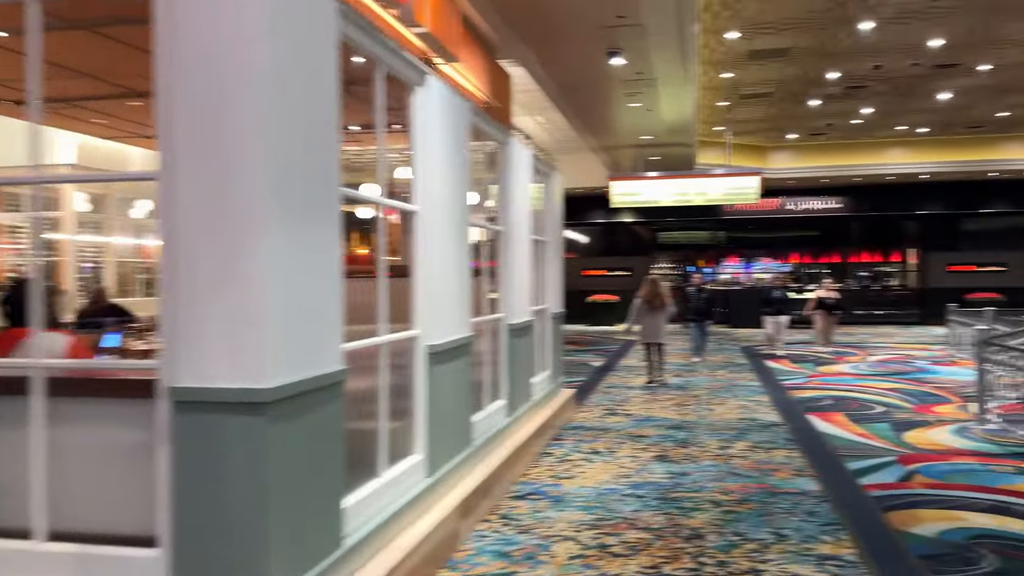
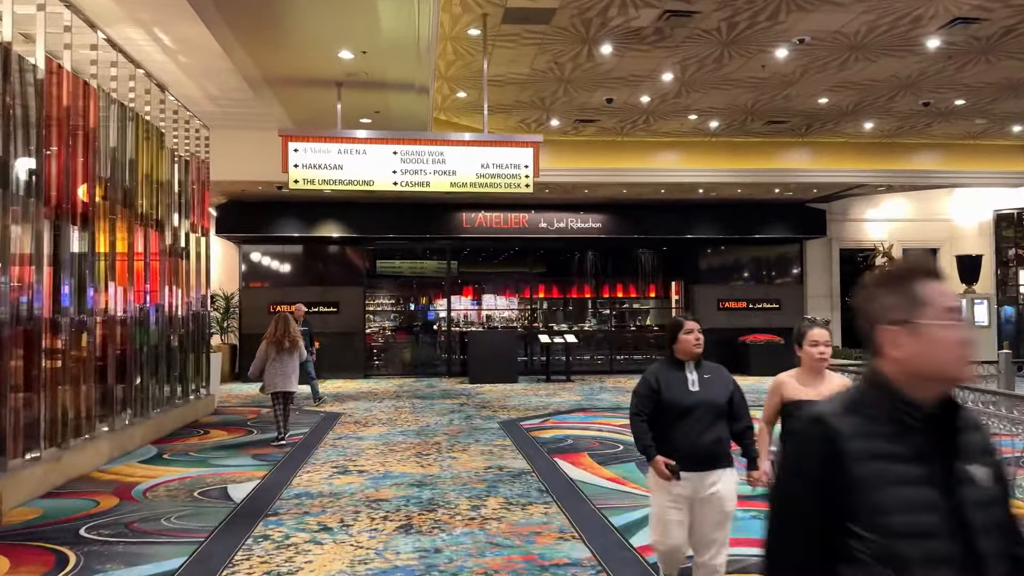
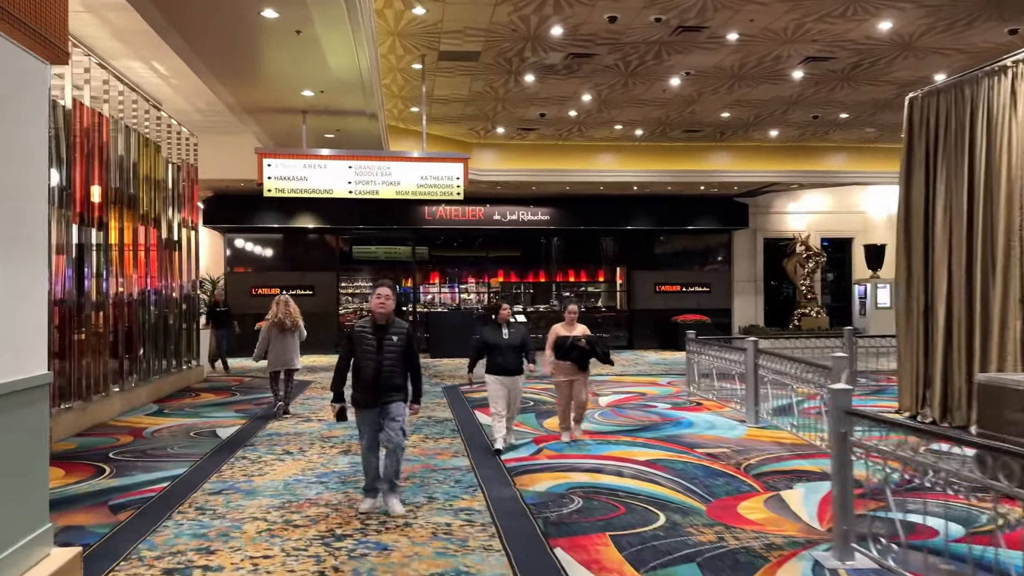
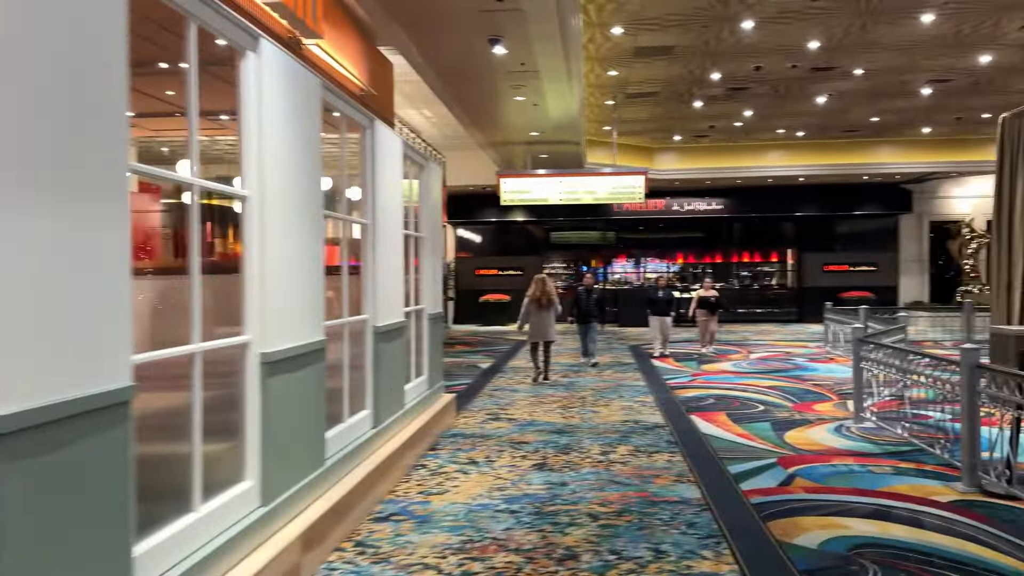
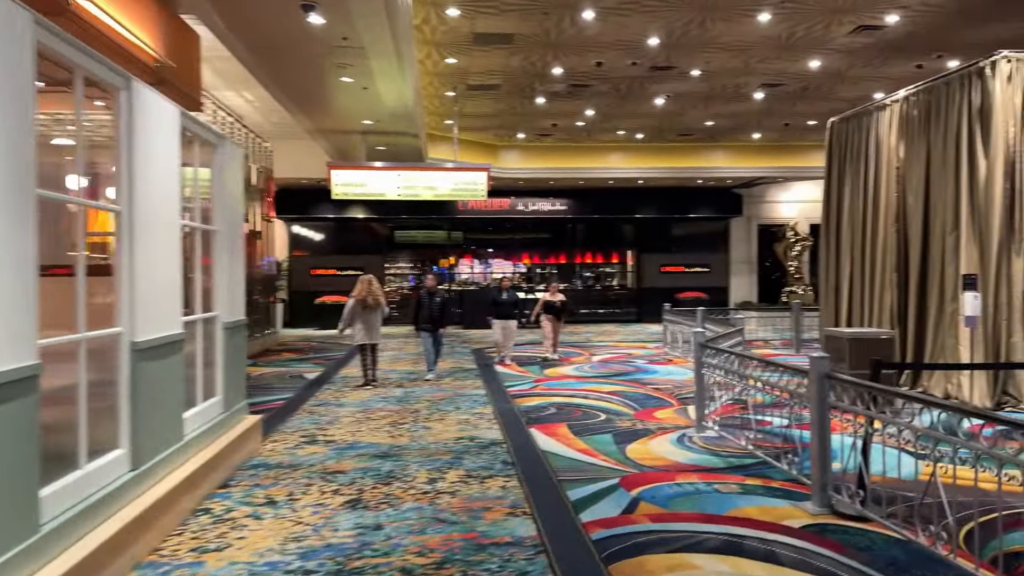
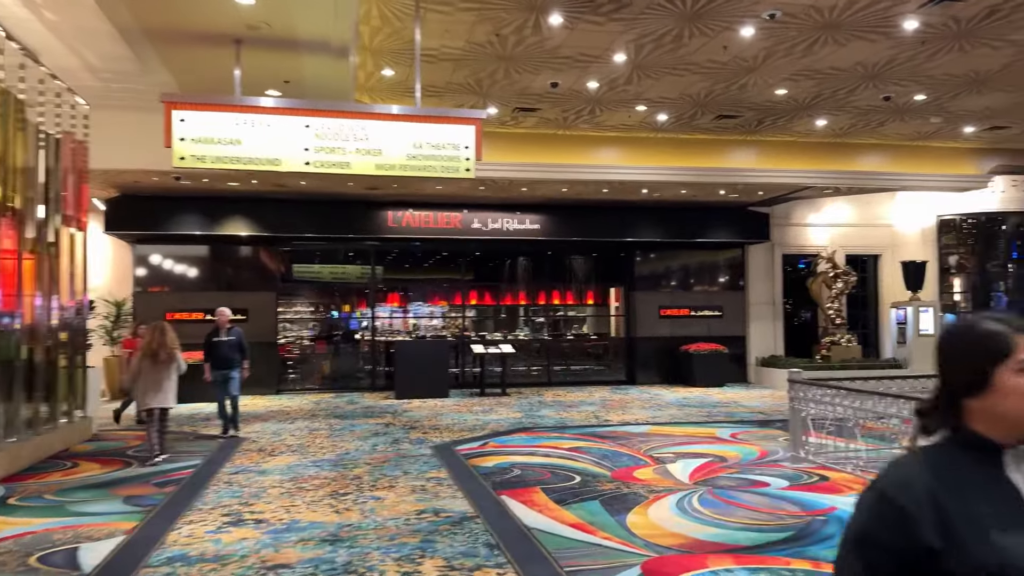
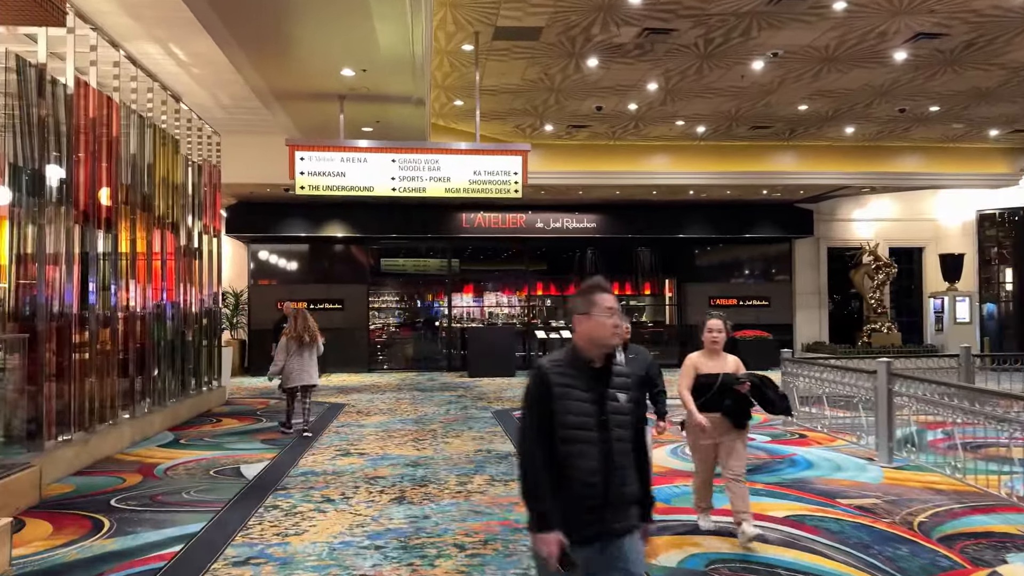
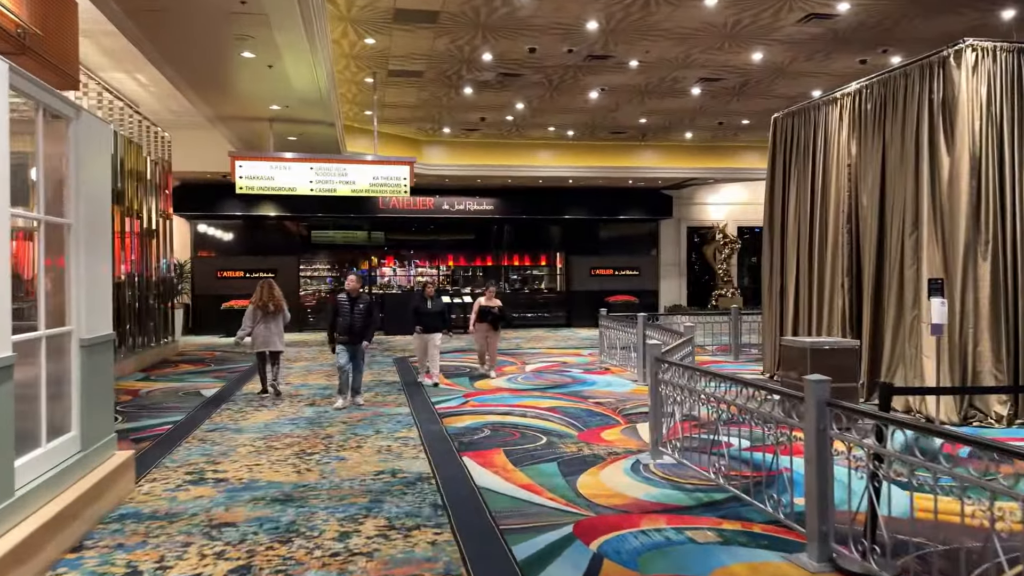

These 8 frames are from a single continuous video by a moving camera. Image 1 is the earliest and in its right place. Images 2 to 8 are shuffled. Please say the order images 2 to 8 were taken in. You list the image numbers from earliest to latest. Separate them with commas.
4, 5, 8, 3, 7, 2, 6
